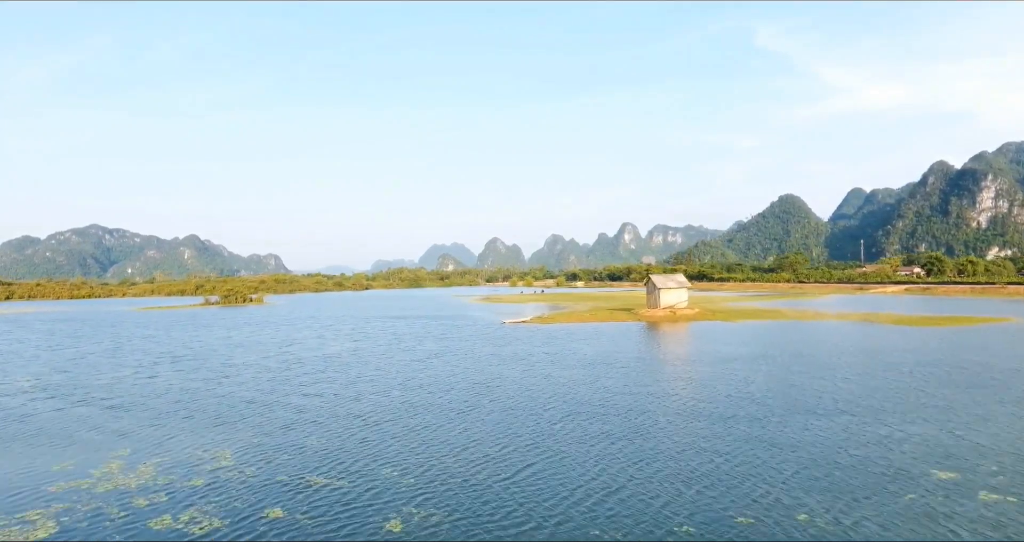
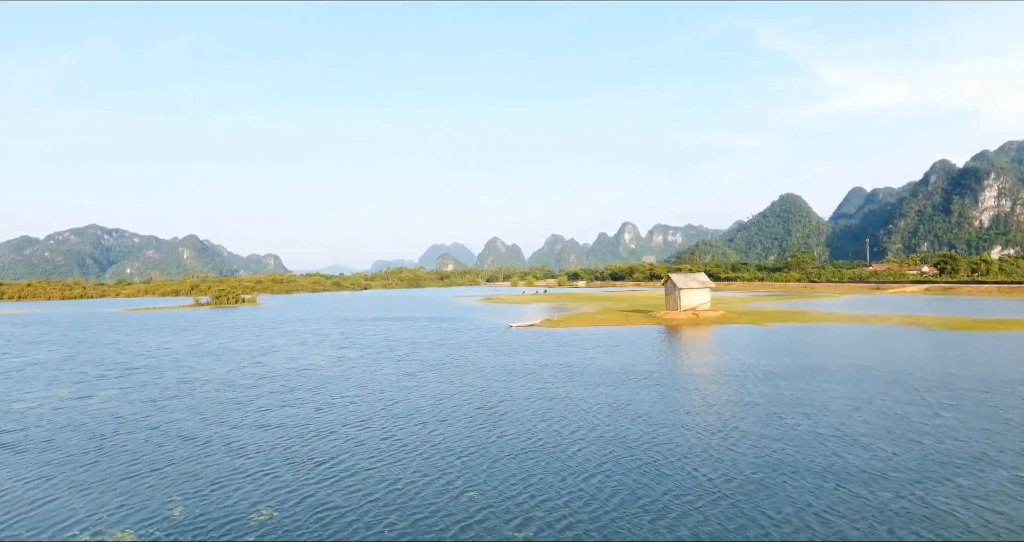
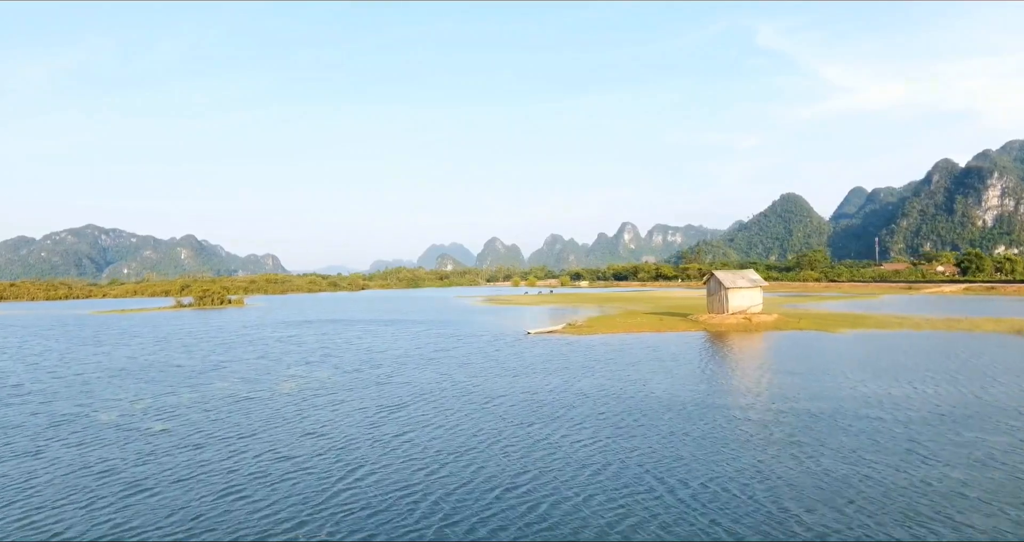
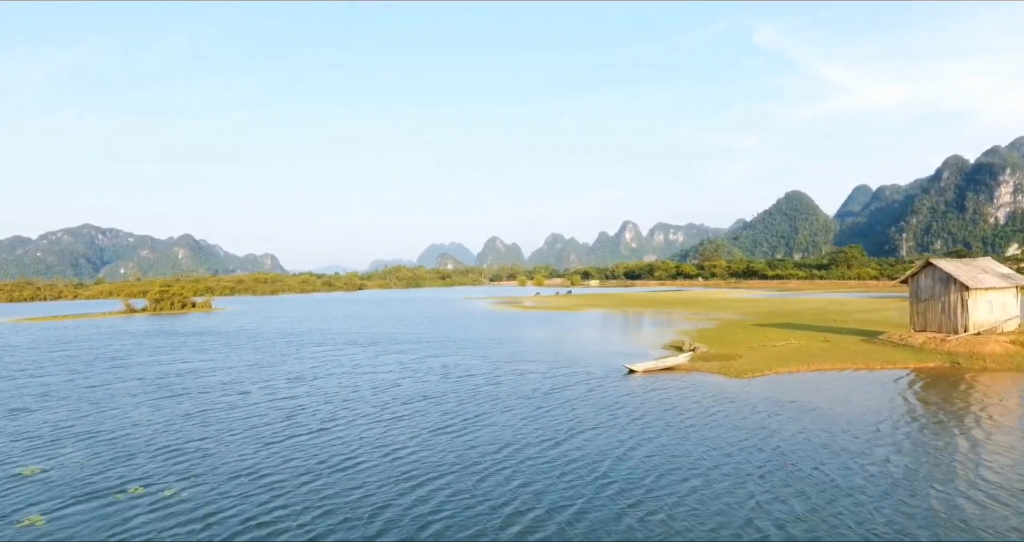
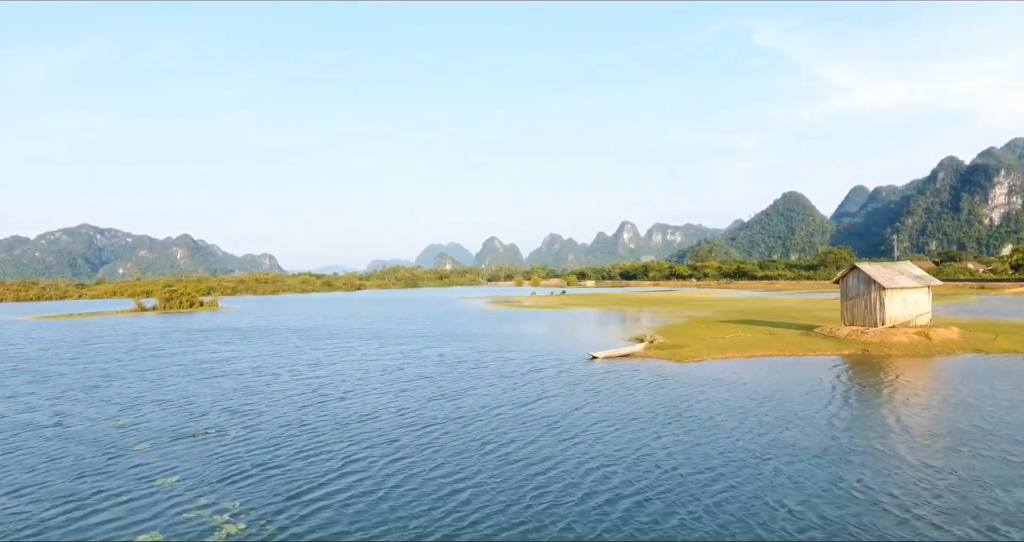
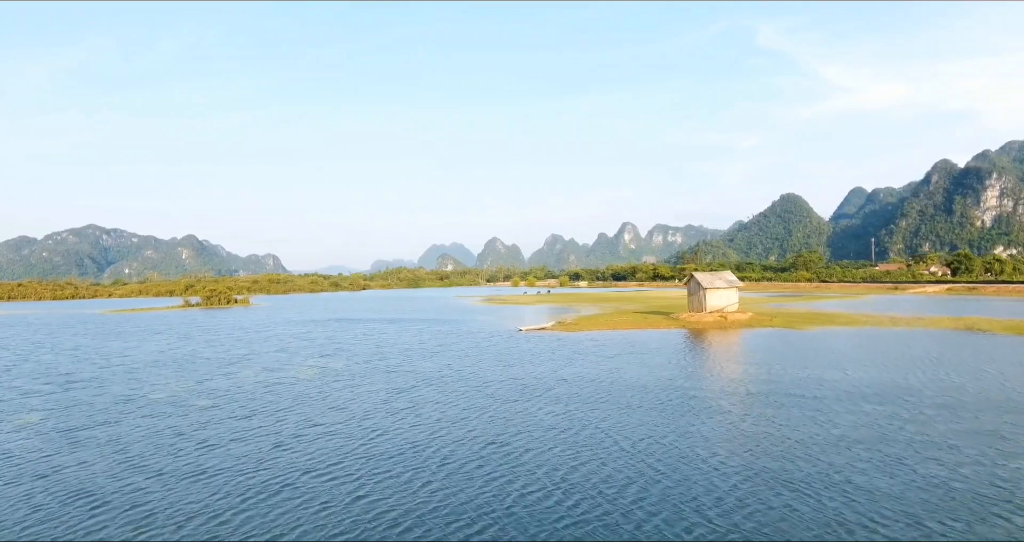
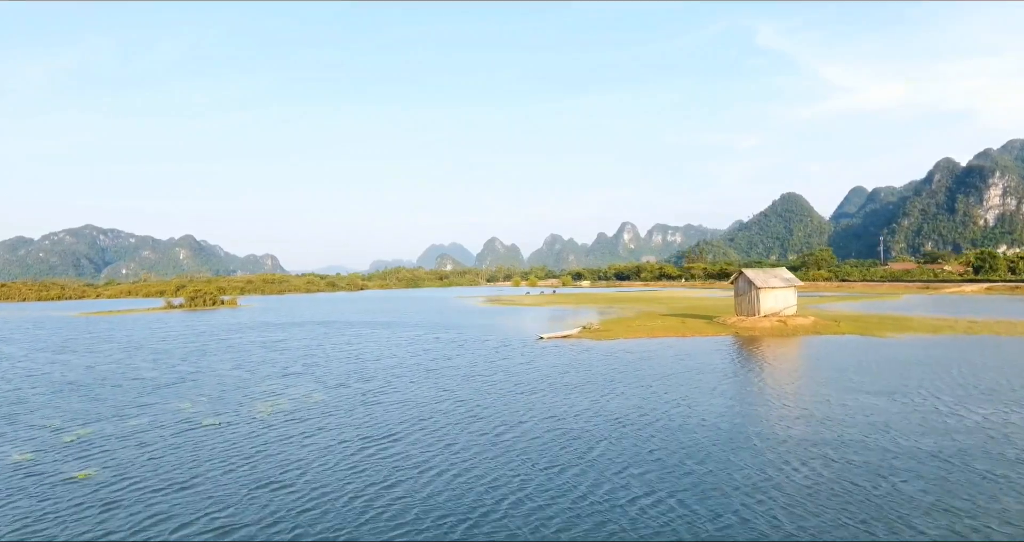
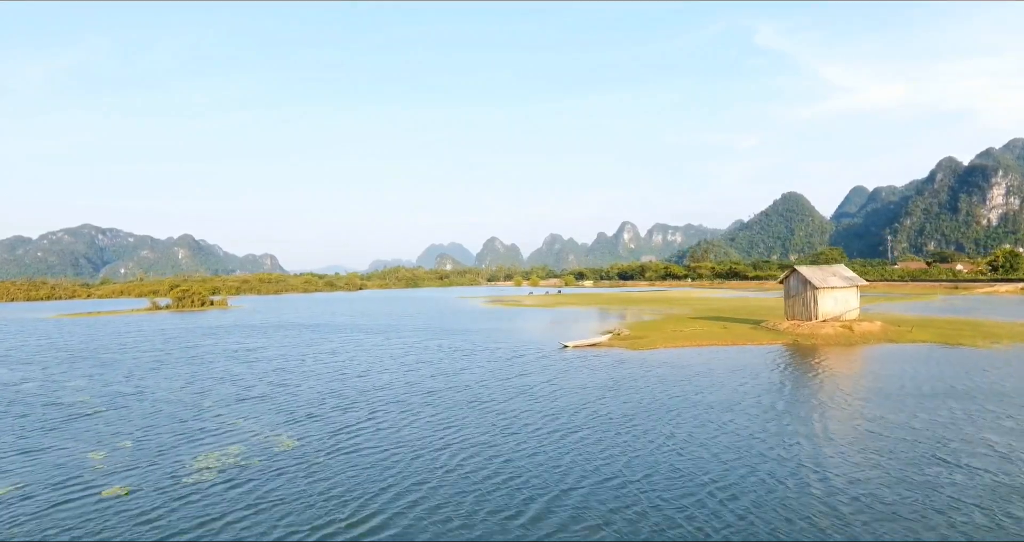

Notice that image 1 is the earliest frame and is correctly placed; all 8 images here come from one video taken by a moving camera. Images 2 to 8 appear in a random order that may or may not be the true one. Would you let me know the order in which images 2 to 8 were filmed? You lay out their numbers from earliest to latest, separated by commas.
2, 6, 3, 7, 8, 5, 4
